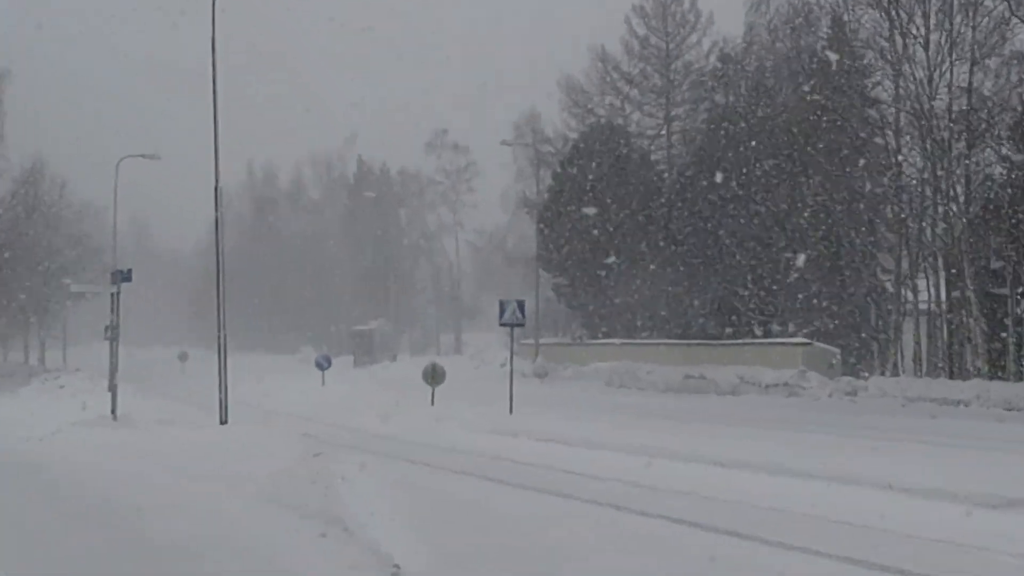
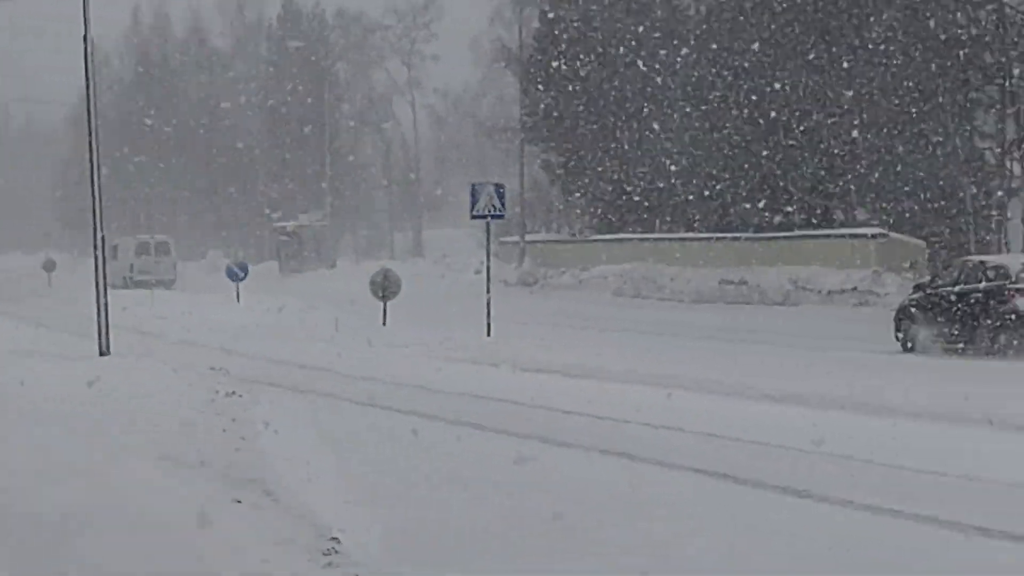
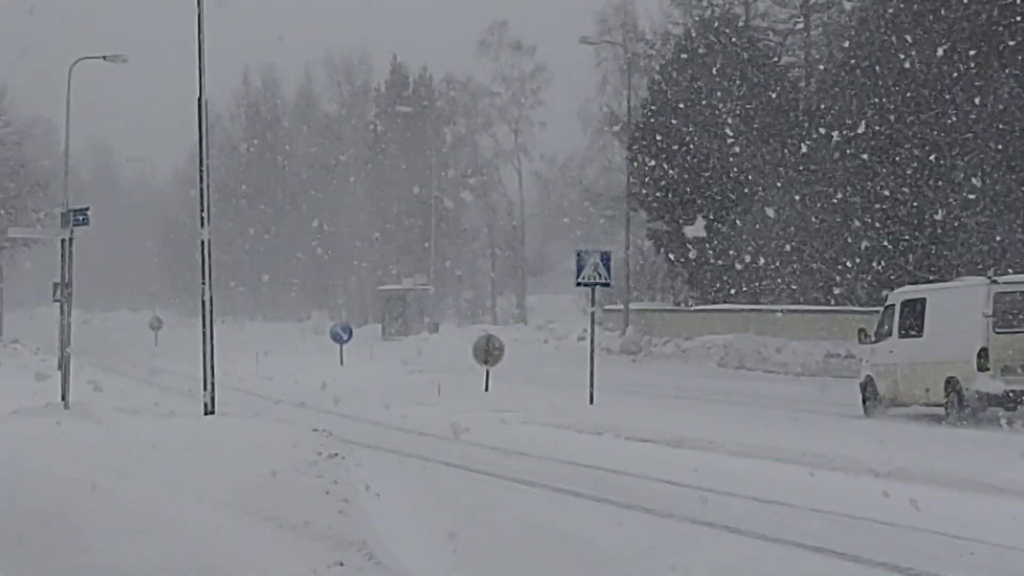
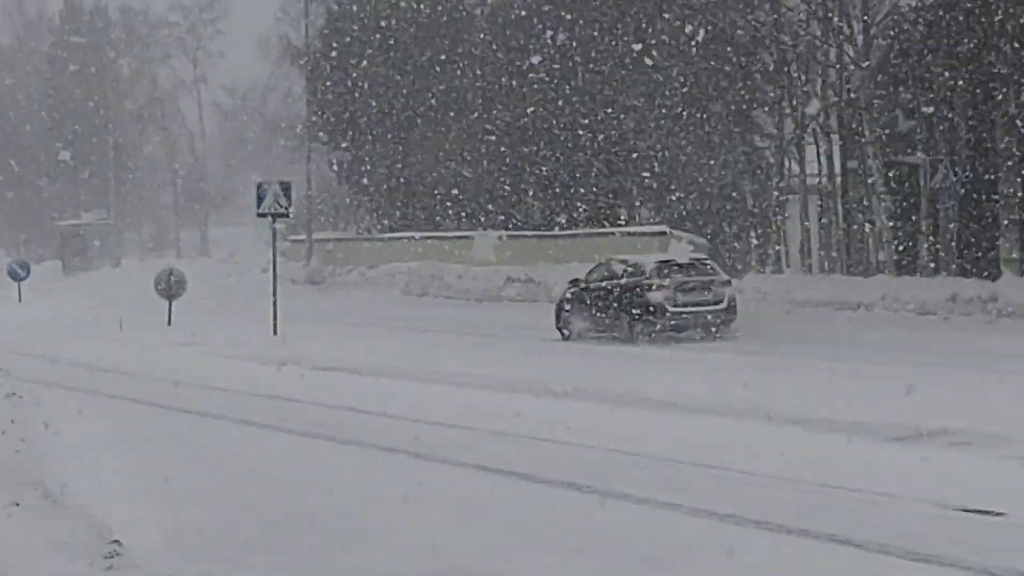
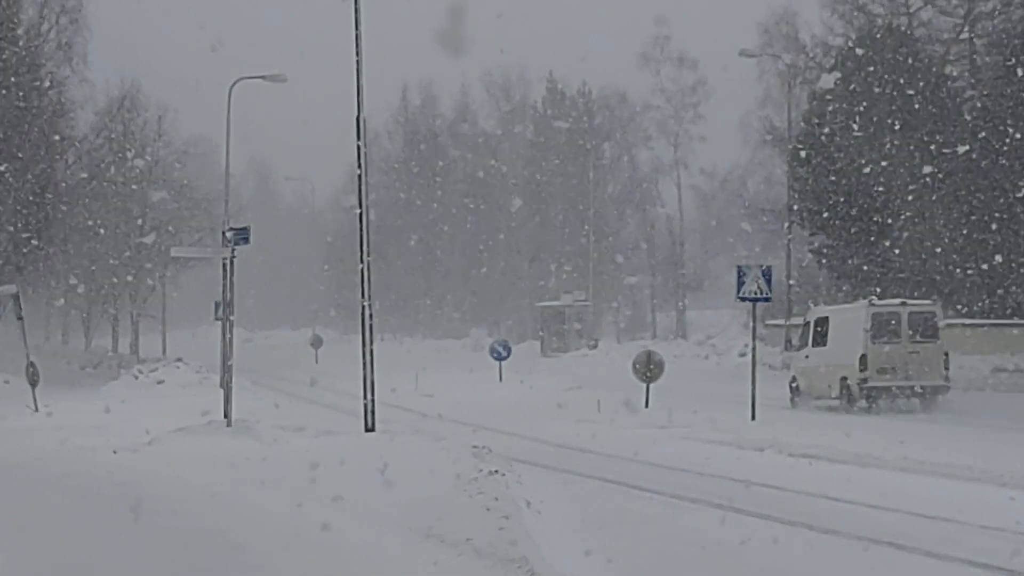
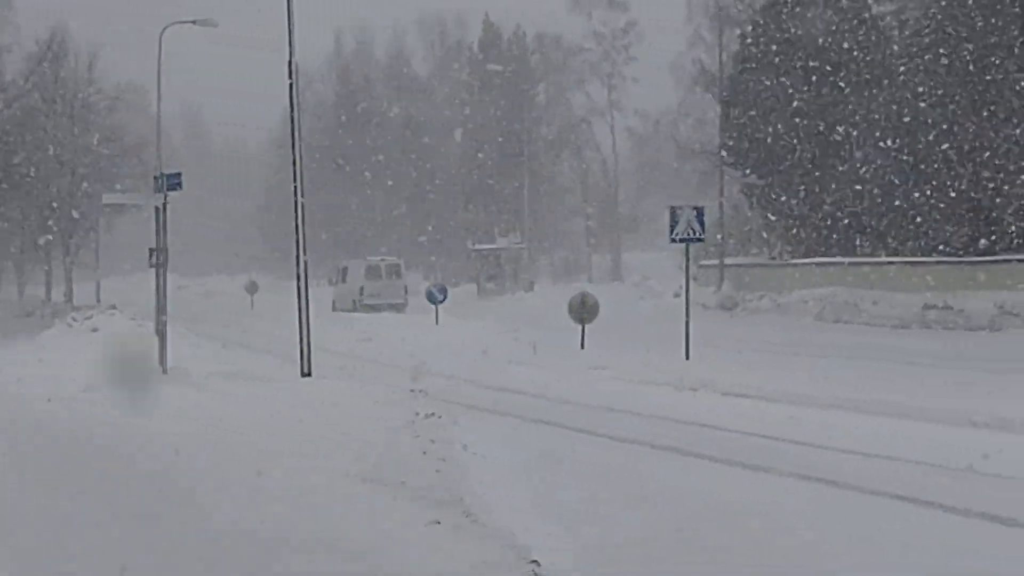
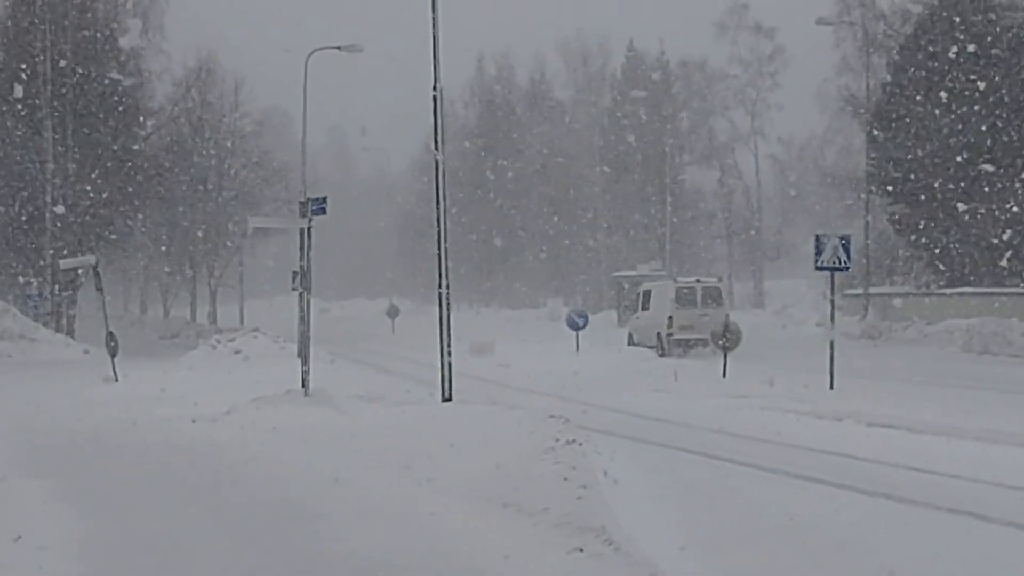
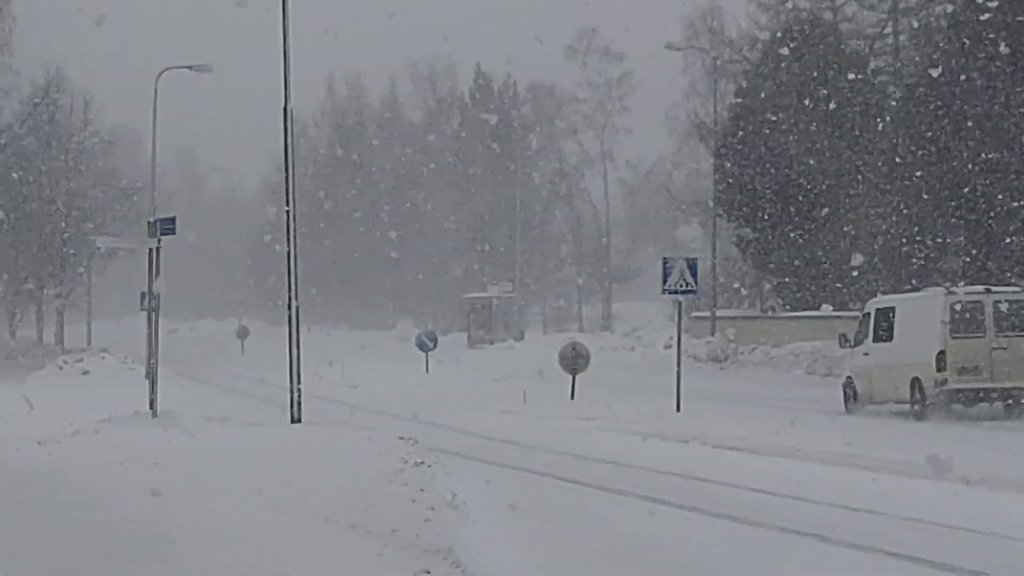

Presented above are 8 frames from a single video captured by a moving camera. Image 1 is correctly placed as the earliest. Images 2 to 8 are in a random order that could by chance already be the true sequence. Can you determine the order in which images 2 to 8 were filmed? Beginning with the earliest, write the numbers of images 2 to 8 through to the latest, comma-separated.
3, 8, 5, 7, 6, 2, 4
